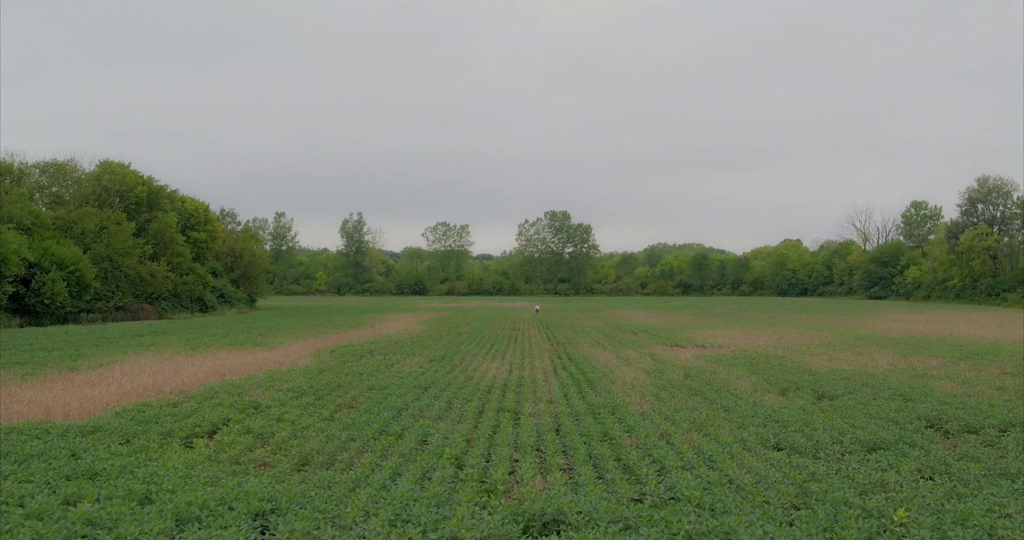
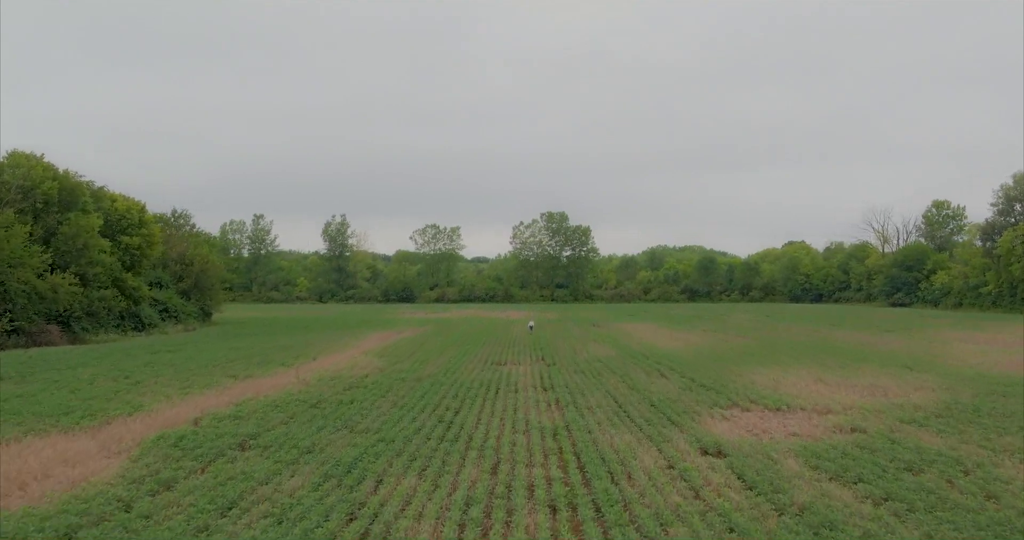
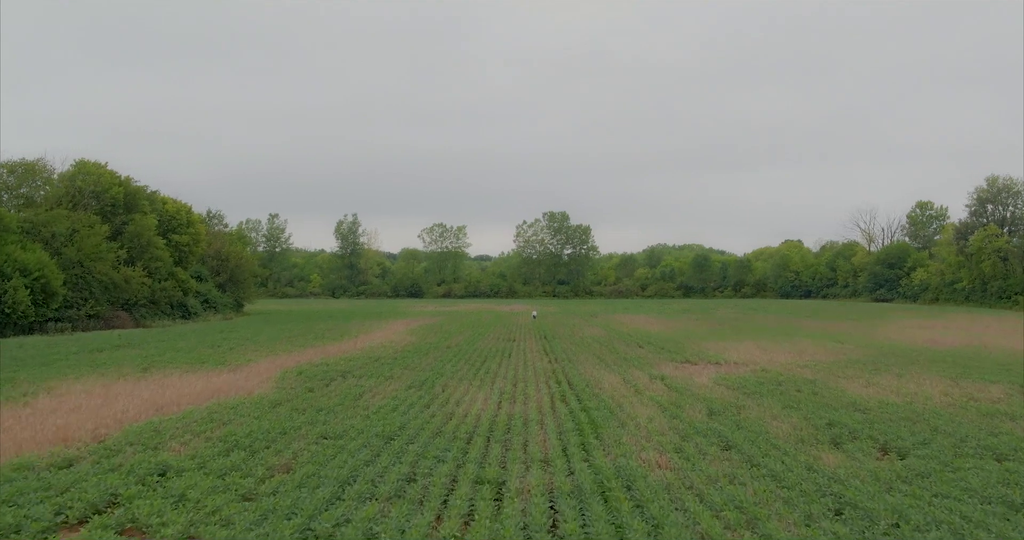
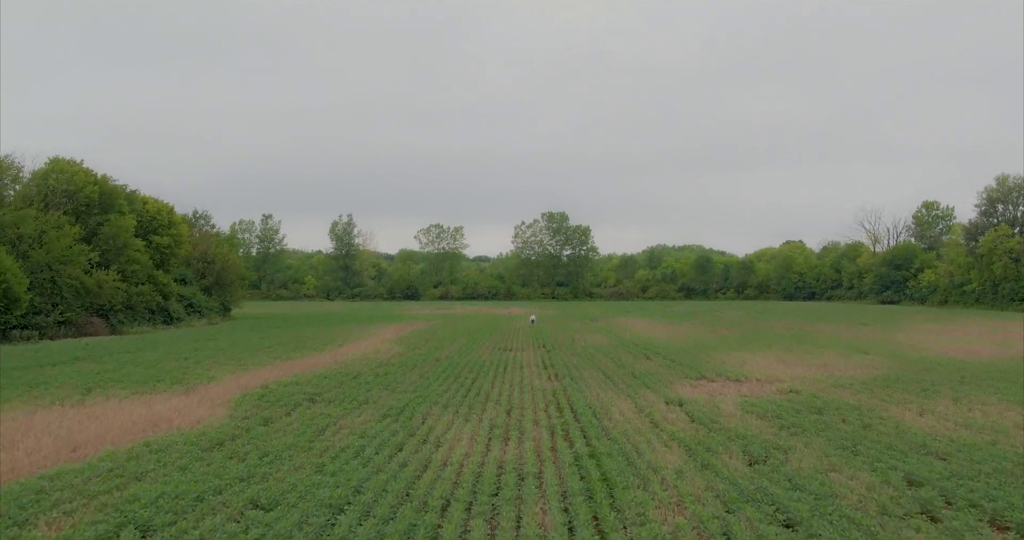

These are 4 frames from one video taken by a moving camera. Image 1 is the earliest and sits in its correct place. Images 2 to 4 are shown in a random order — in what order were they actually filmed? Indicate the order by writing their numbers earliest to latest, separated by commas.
3, 4, 2
